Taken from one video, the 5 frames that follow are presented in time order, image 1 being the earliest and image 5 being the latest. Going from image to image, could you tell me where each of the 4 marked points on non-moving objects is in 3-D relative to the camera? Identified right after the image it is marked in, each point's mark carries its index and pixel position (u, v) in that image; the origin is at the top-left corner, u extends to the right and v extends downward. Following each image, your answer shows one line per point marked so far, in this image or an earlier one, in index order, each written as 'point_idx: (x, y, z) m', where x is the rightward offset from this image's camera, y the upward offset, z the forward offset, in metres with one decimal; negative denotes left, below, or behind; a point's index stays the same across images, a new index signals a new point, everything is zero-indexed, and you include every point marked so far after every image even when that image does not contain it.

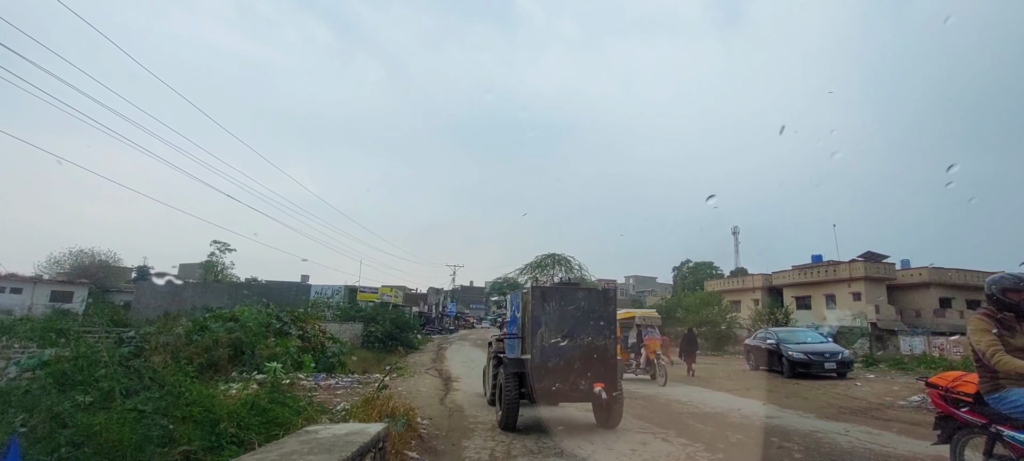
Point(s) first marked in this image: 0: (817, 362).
0: (+10.0, -4.3, +18.8) m
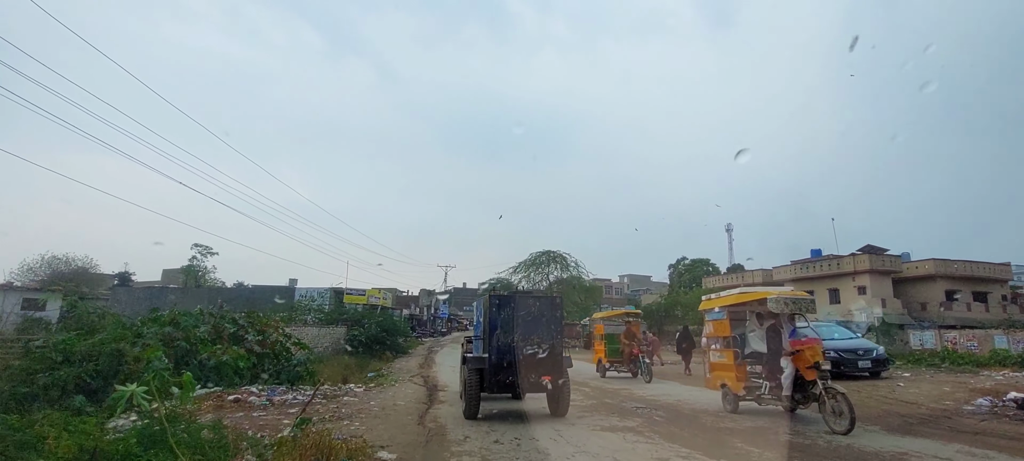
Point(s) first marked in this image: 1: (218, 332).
0: (+9.9, -3.8, +16.7) m
1: (-6.9, -2.4, +13.4) m
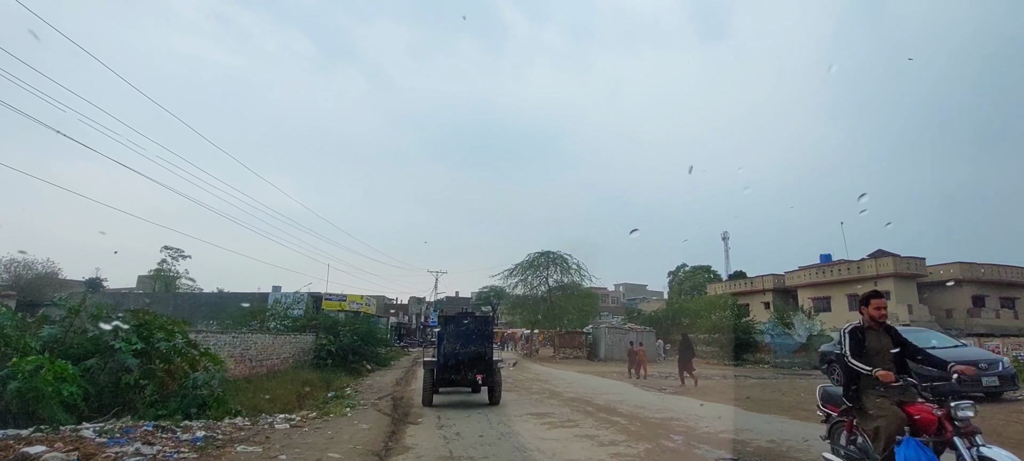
0: (+9.9, -3.2, +12.5) m
1: (-6.8, -1.7, +9.0) m
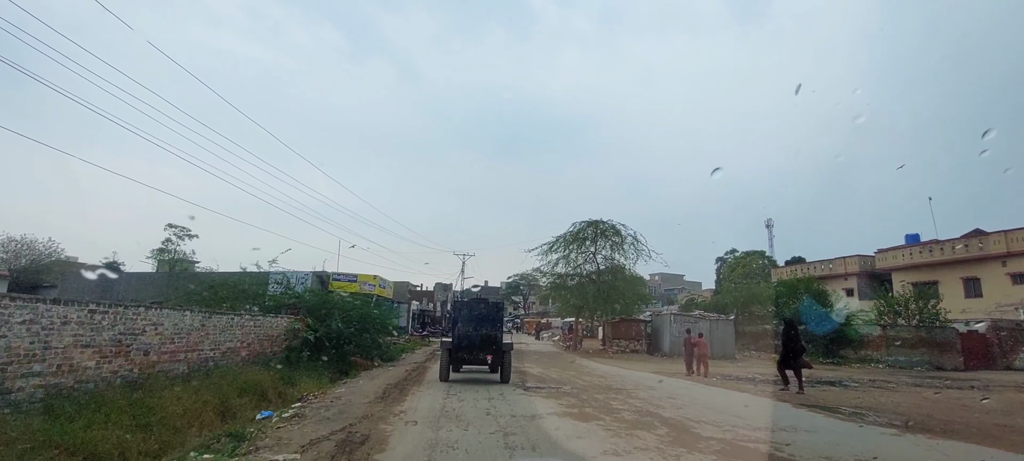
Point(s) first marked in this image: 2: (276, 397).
0: (+10.8, -1.5, +4.1) m
1: (-6.1, 0.0, +1.3) m
2: (-5.2, -3.7, +12.9) m
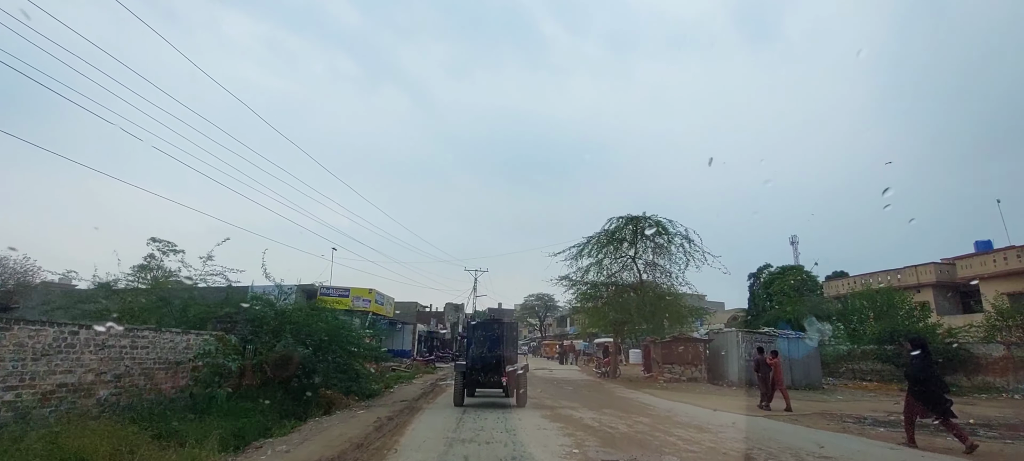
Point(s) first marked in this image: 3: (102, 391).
0: (+11.2, 0.0, -2.8) m
1: (-5.7, +1.4, -5.1) m
2: (-4.6, -2.8, +6.2) m
3: (-6.9, -2.7, +9.9) m
